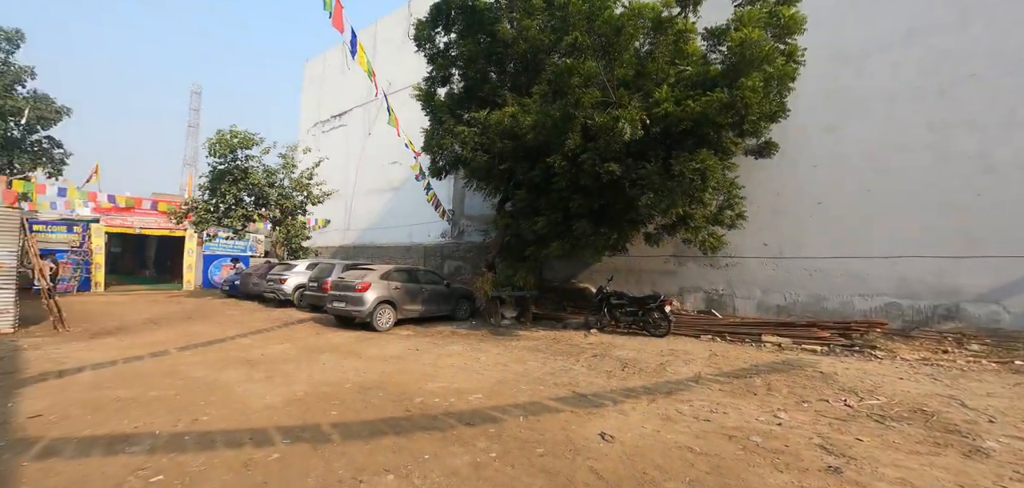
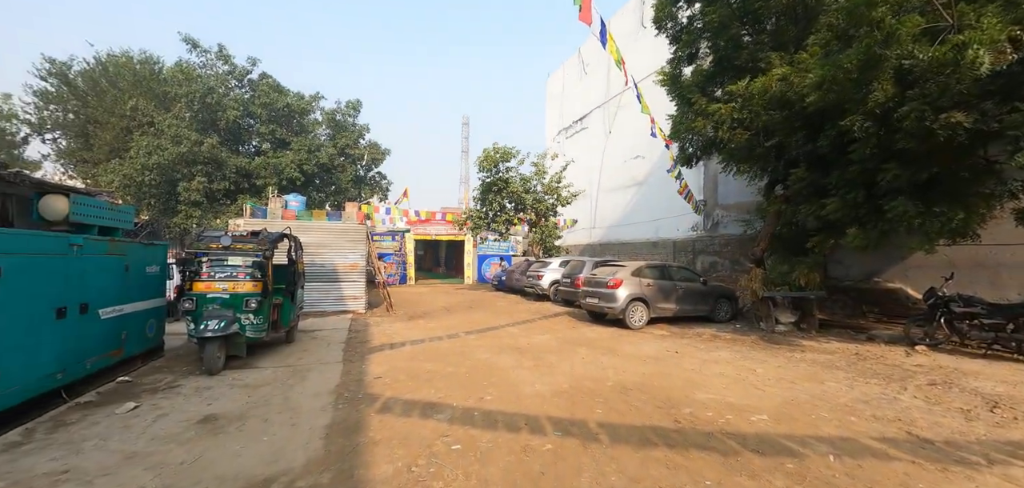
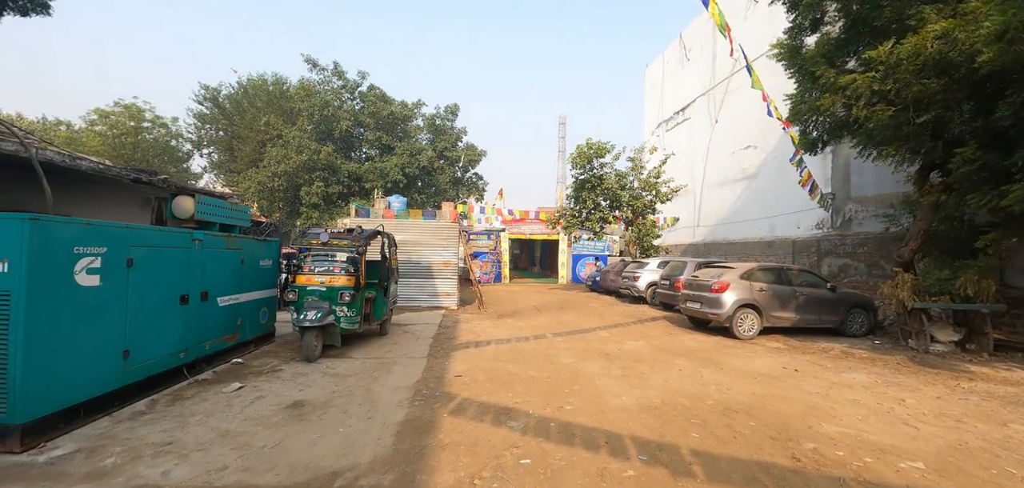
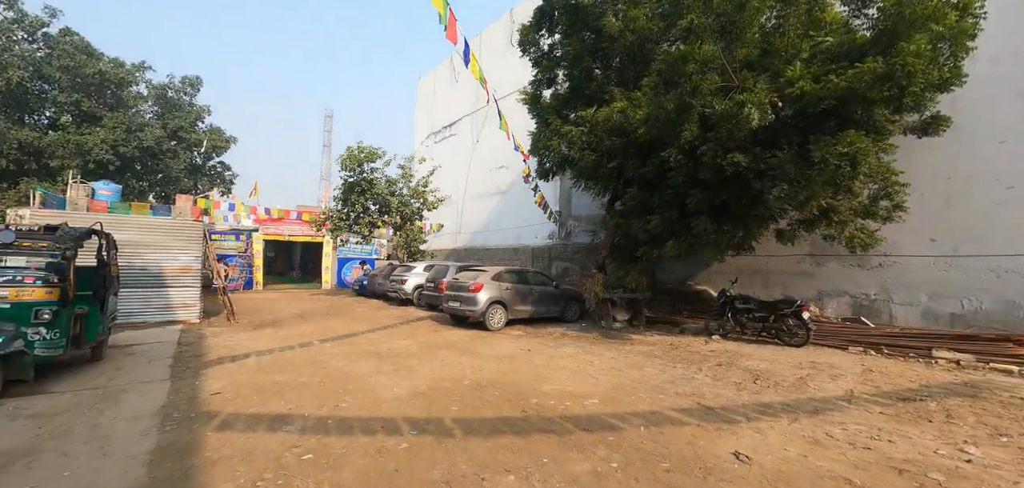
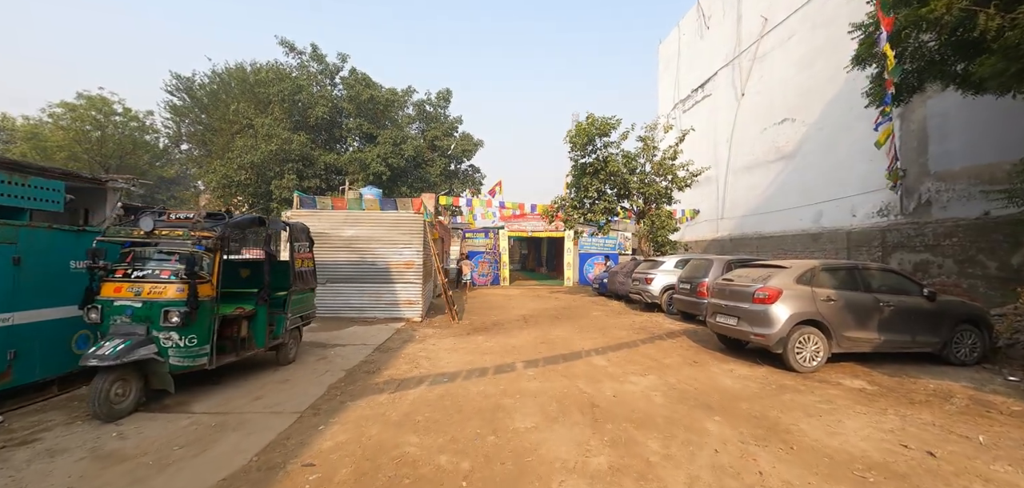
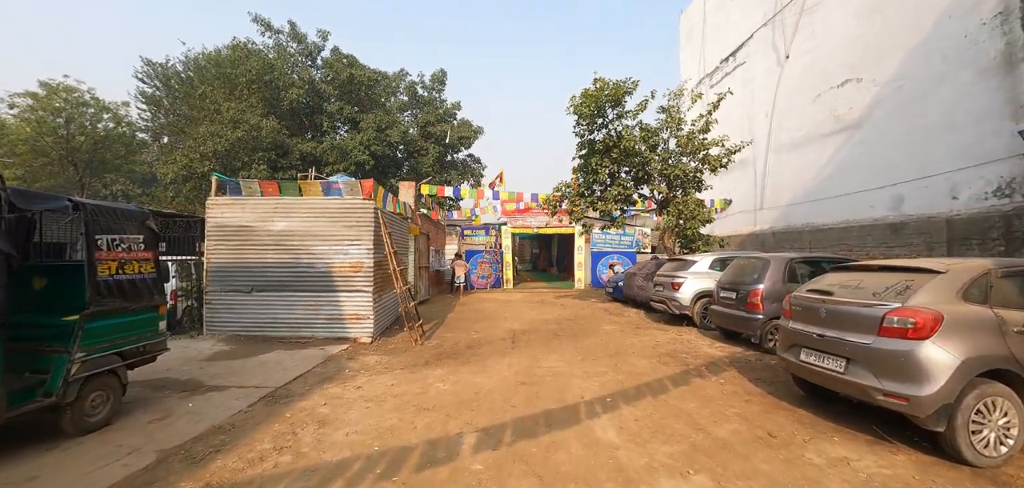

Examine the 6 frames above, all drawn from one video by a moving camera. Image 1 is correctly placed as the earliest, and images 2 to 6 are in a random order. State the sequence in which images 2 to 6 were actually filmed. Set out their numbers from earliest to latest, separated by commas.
4, 2, 3, 5, 6
